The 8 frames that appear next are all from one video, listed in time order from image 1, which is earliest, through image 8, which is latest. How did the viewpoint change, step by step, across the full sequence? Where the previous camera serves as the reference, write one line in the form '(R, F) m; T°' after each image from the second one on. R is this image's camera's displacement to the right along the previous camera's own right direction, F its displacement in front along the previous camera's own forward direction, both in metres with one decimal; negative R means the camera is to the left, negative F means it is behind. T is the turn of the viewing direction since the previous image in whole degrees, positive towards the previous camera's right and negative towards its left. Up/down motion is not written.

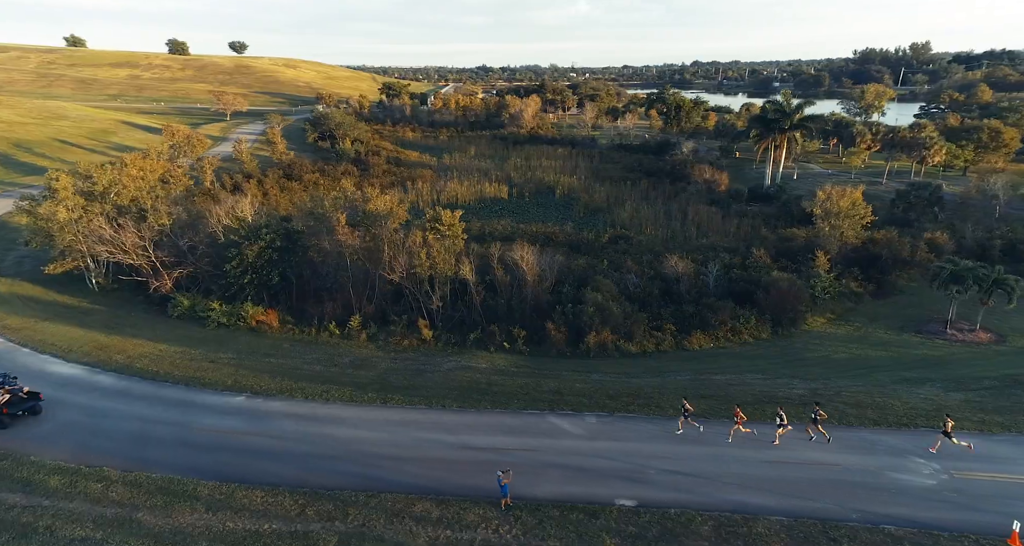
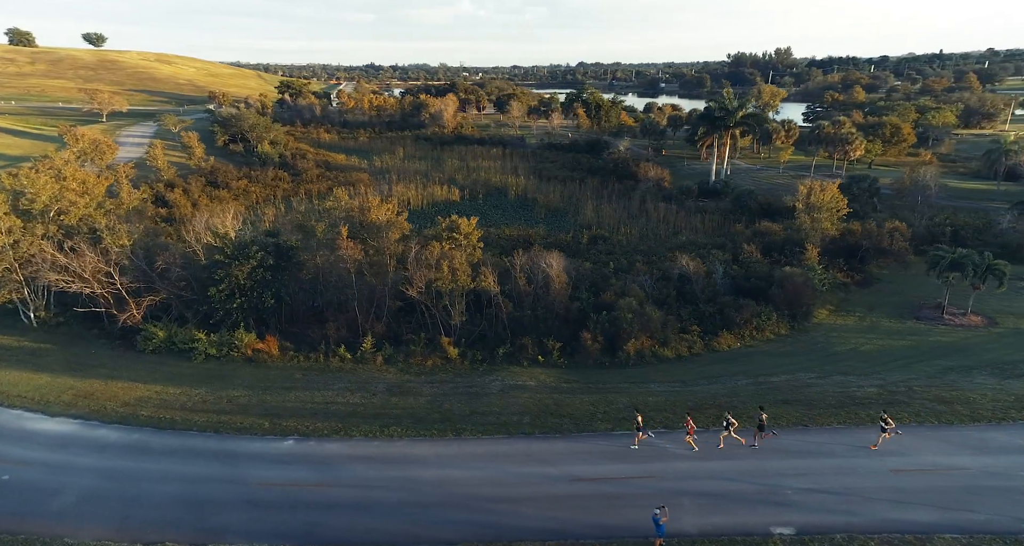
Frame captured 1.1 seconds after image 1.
(-4.2, +1.6) m; +7°
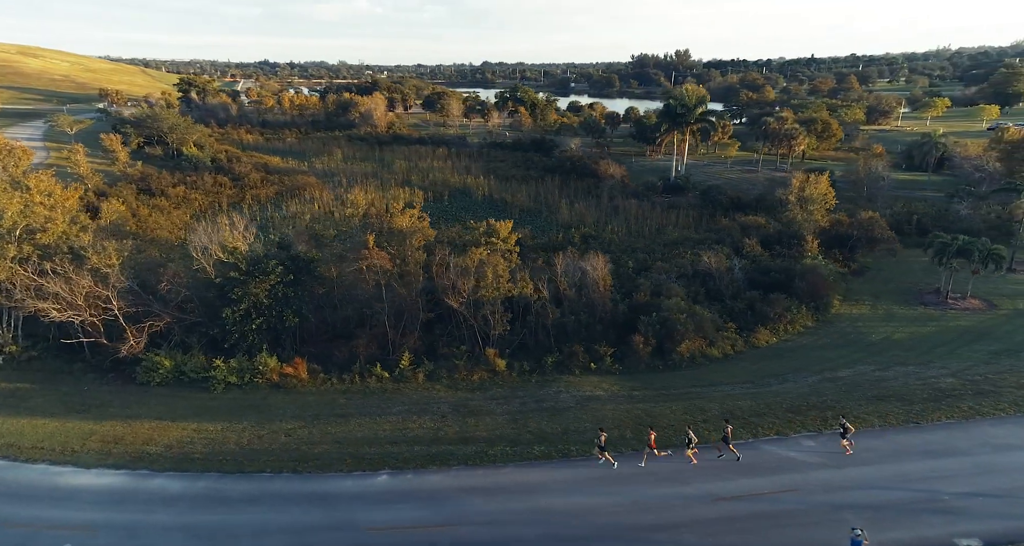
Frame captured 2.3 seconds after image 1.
(-4.3, +1.3) m; +6°
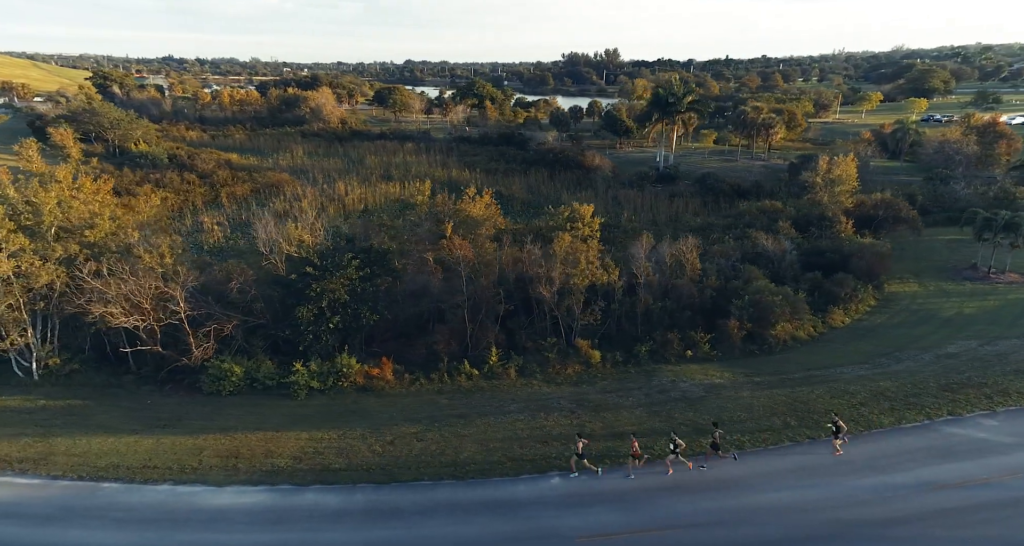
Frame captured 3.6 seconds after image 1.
(-5.1, +1.3) m; +4°
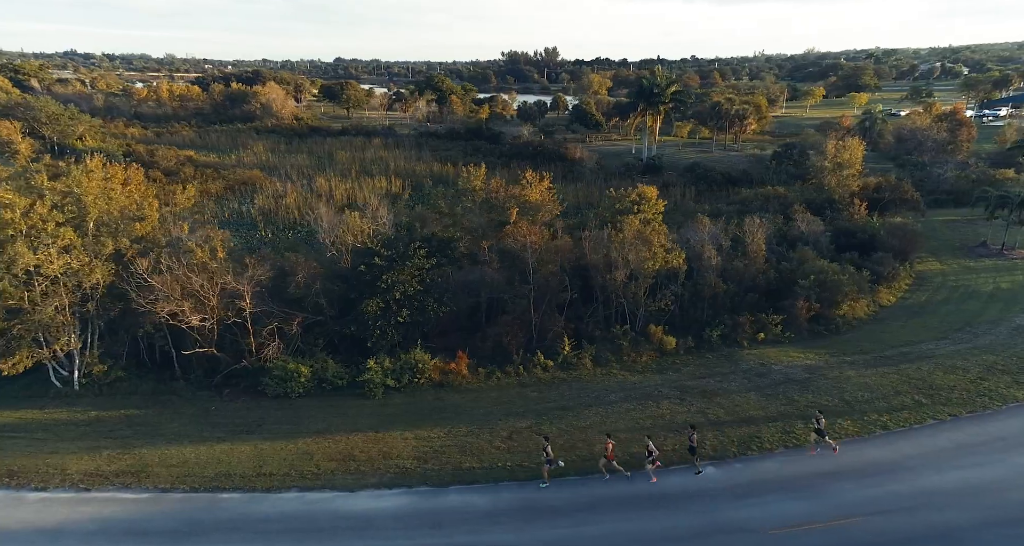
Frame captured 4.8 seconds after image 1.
(-4.1, +0.9) m; +4°
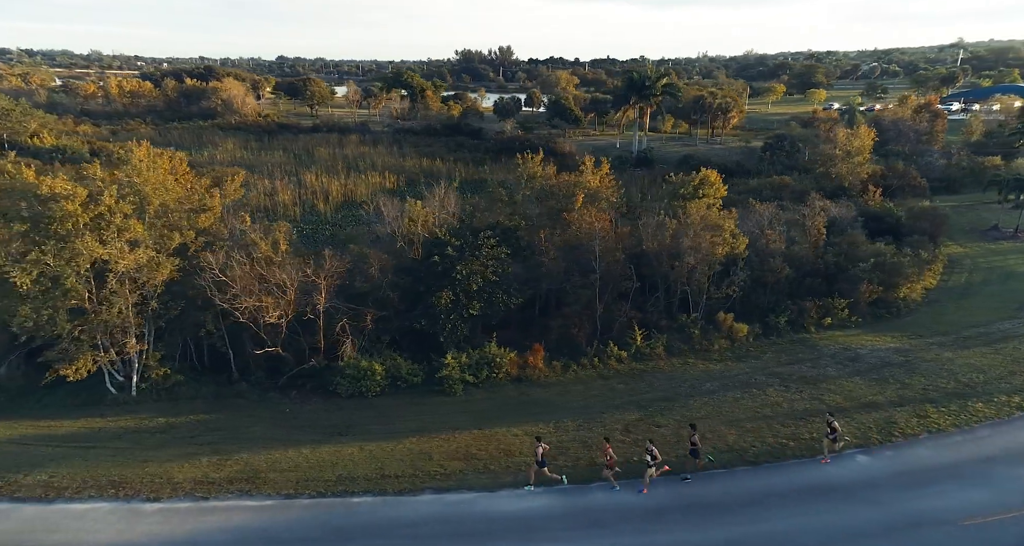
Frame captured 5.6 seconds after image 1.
(-3.5, +0.8) m; +3°
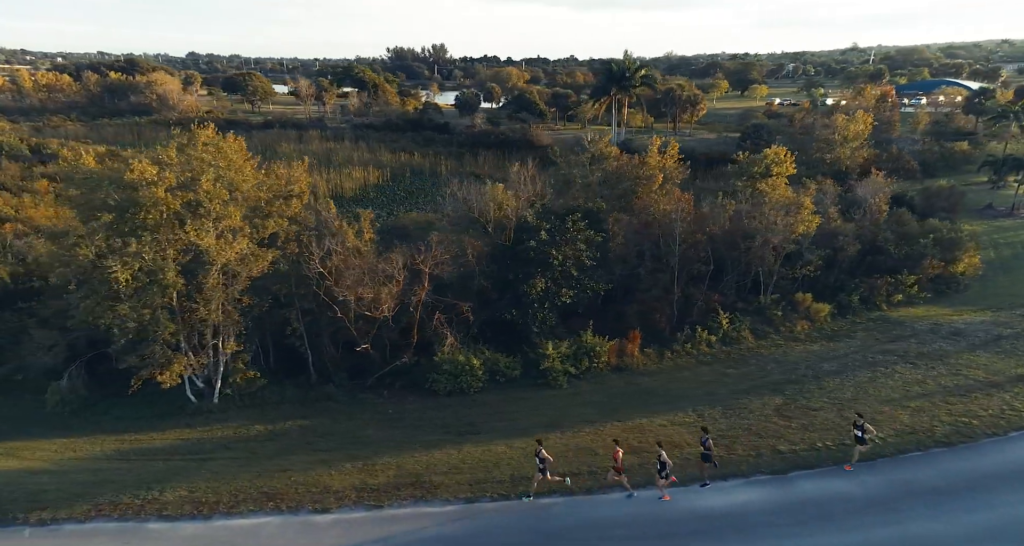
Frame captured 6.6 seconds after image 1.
(-4.4, +1.1) m; +4°
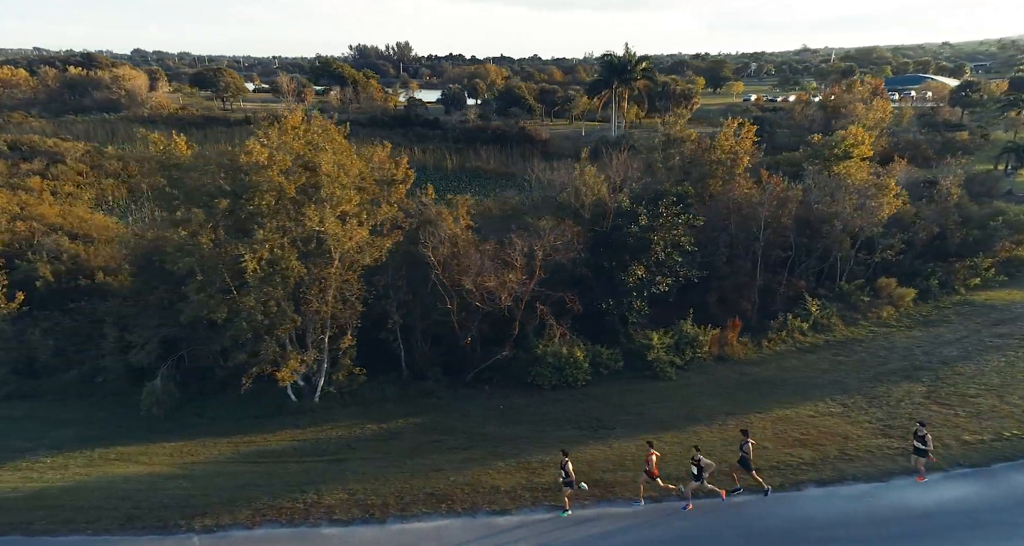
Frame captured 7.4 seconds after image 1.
(-3.5, +0.9) m; +2°
